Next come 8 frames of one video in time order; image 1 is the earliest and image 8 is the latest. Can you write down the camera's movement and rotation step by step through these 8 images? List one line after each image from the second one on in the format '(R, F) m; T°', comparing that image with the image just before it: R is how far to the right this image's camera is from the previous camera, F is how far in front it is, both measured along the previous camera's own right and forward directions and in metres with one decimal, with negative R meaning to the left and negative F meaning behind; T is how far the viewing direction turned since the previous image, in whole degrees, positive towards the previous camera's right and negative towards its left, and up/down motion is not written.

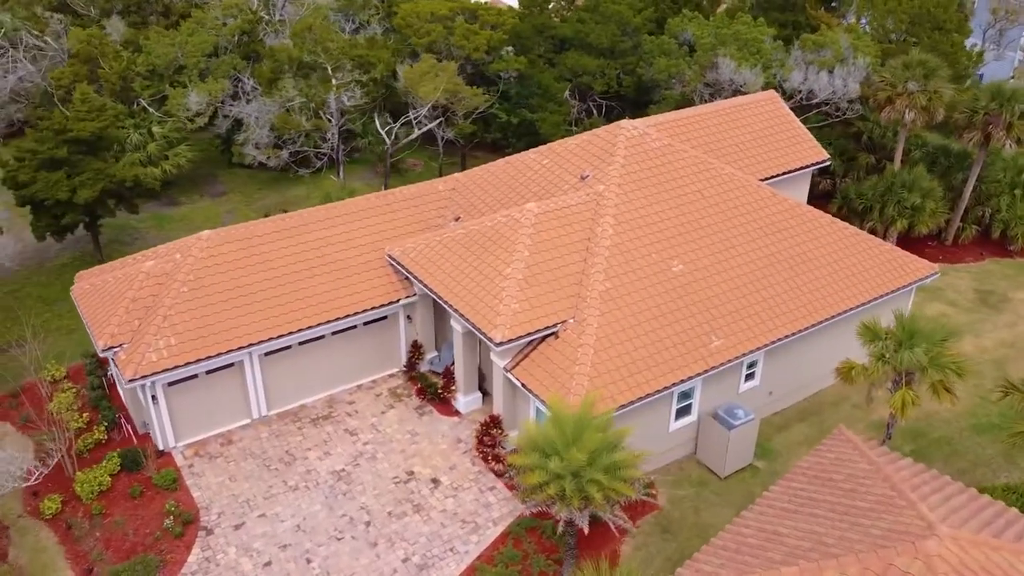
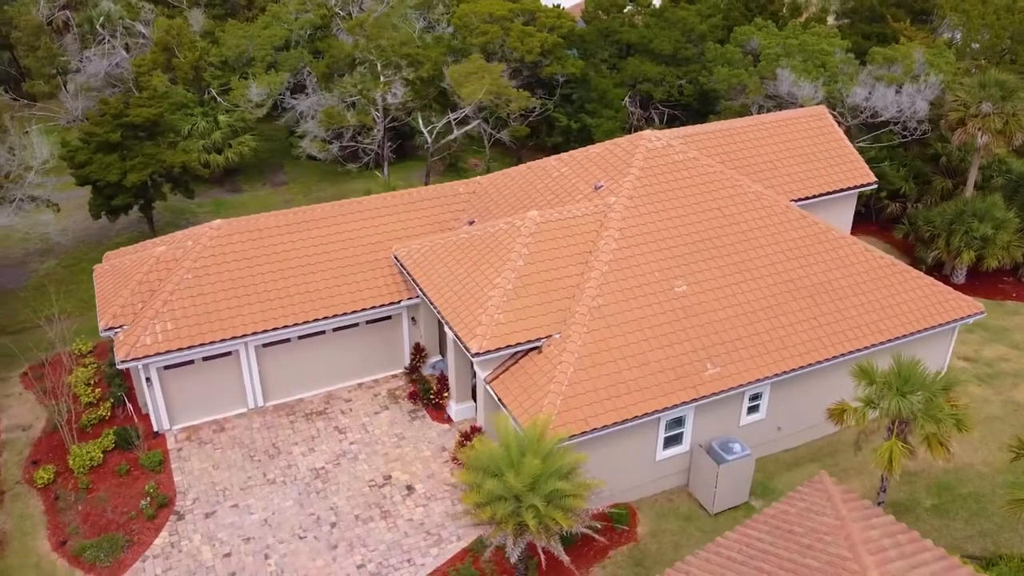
(+2.9, +0.8) m; -7°
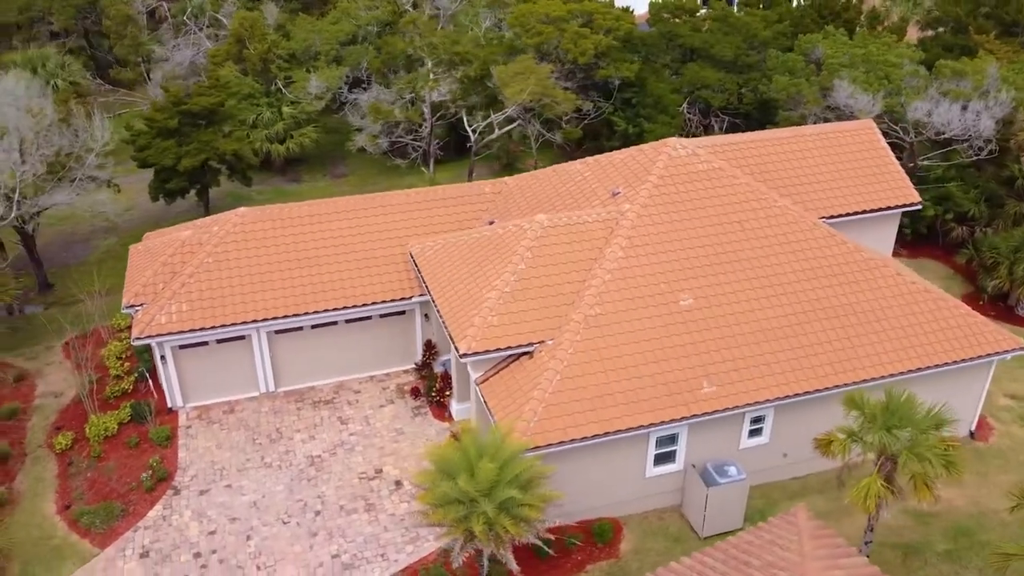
(+2.4, +0.3) m; -7°
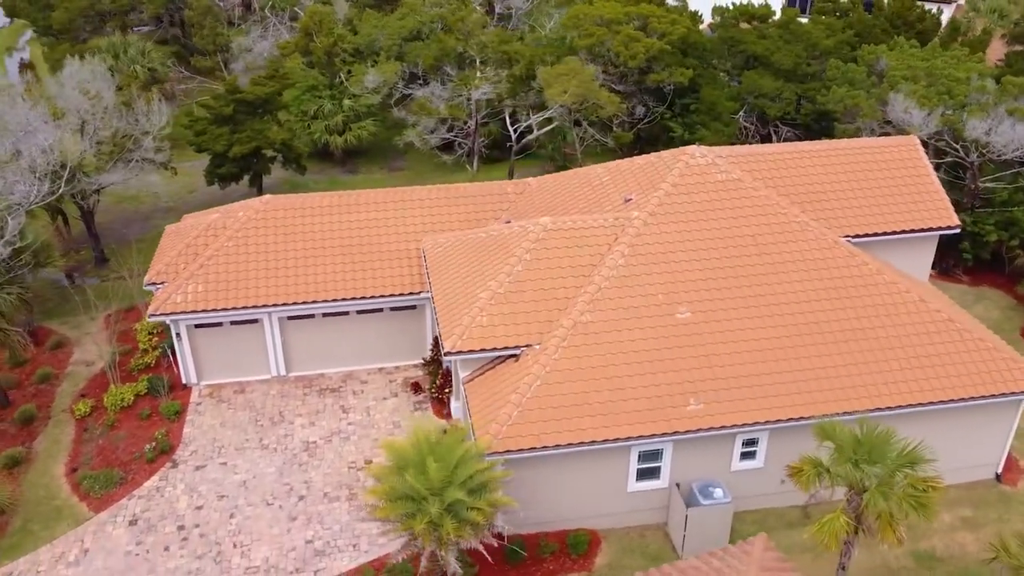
(+2.4, +0.3) m; -7°
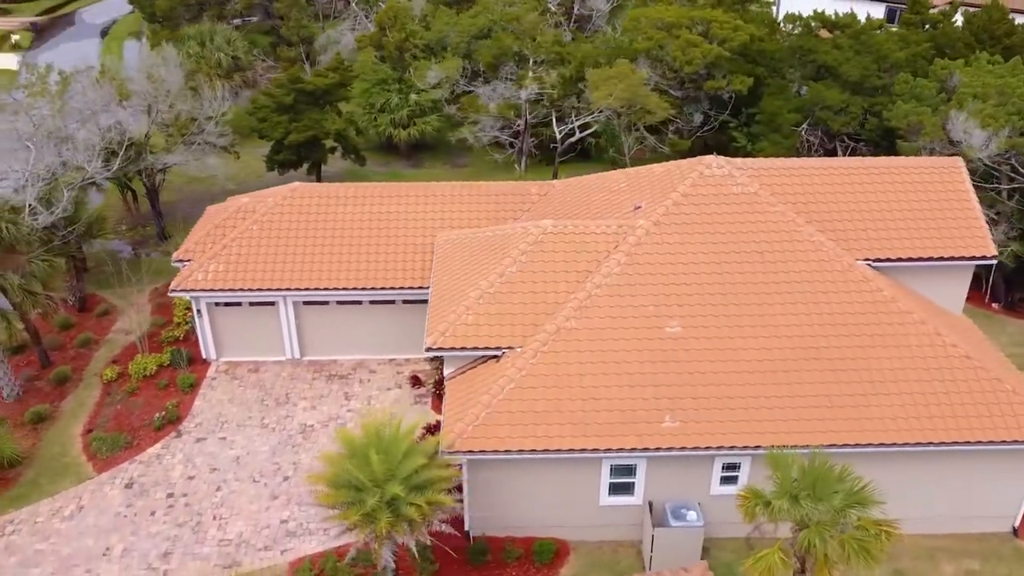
(+2.8, +0.3) m; -7°
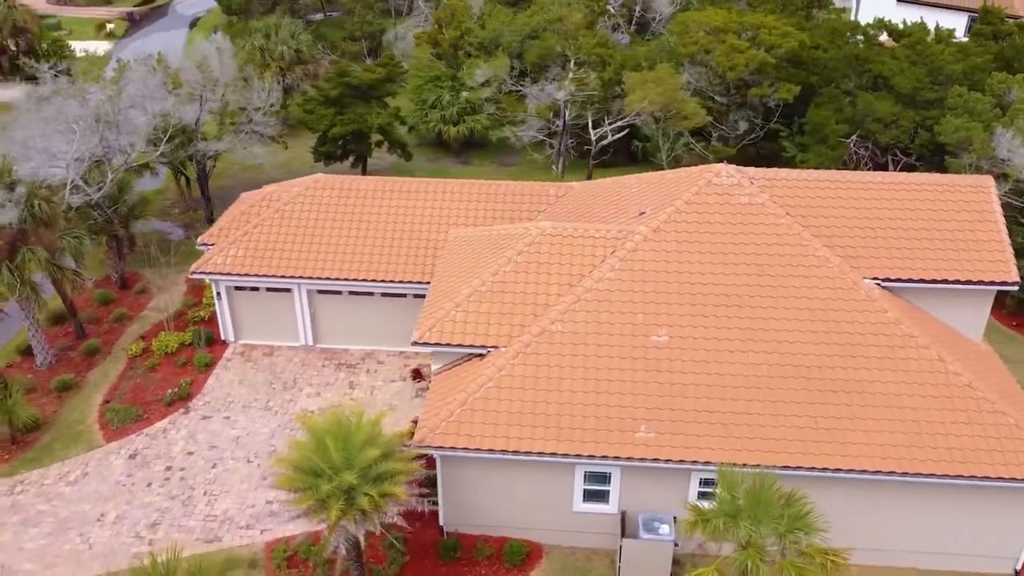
(+2.2, +0.1) m; -6°
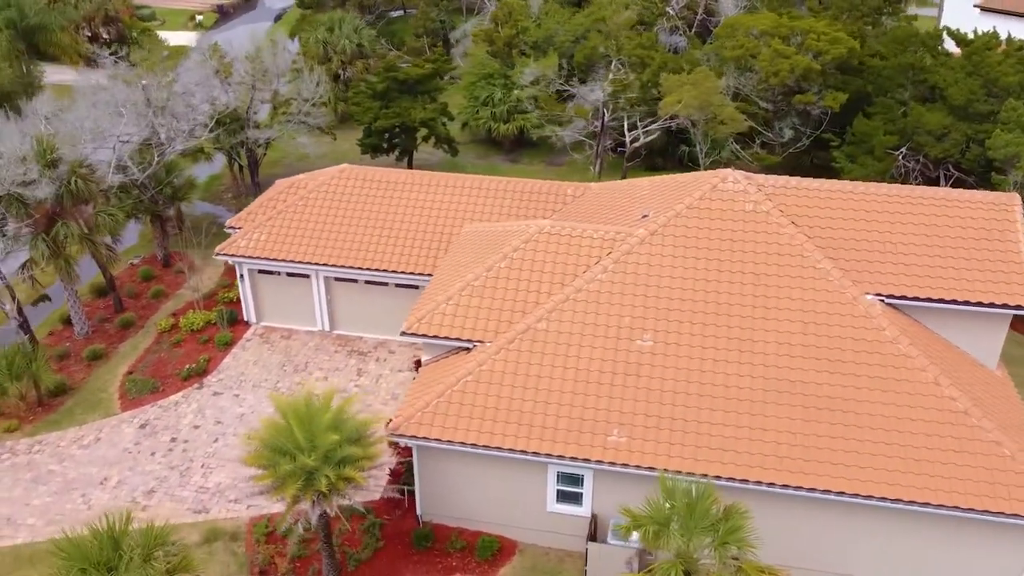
(+2.2, +0.1) m; -6°
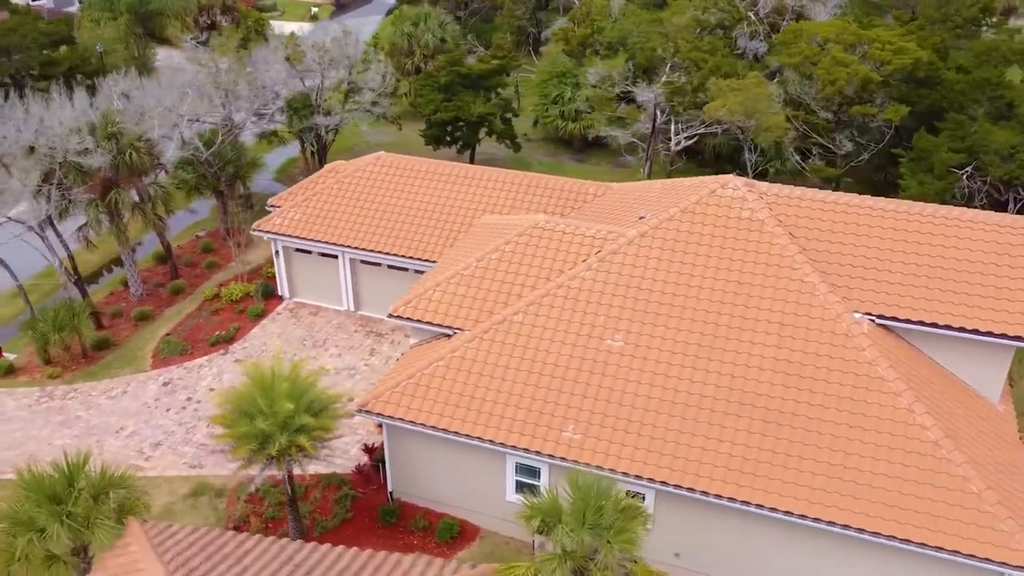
(+3.2, -0.1) m; -8°
